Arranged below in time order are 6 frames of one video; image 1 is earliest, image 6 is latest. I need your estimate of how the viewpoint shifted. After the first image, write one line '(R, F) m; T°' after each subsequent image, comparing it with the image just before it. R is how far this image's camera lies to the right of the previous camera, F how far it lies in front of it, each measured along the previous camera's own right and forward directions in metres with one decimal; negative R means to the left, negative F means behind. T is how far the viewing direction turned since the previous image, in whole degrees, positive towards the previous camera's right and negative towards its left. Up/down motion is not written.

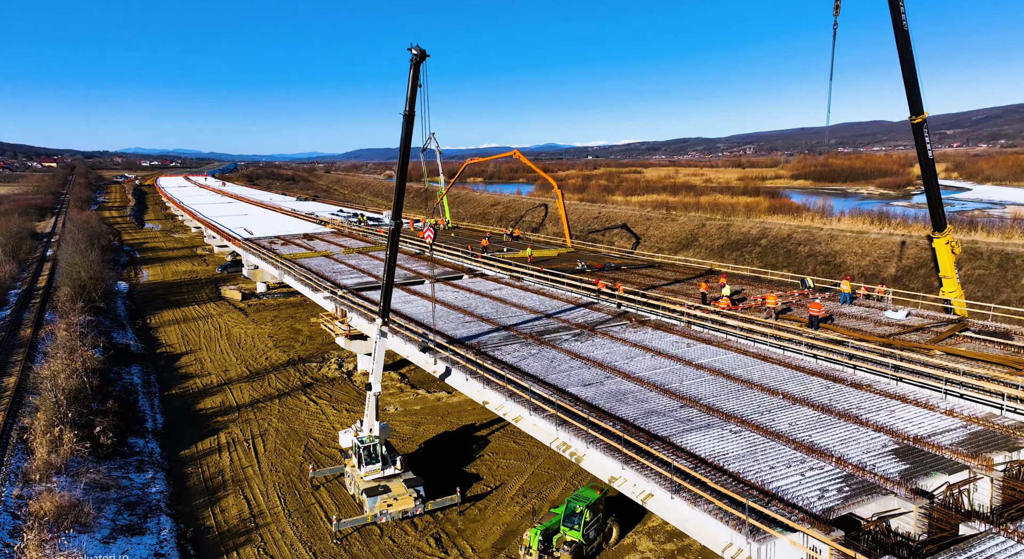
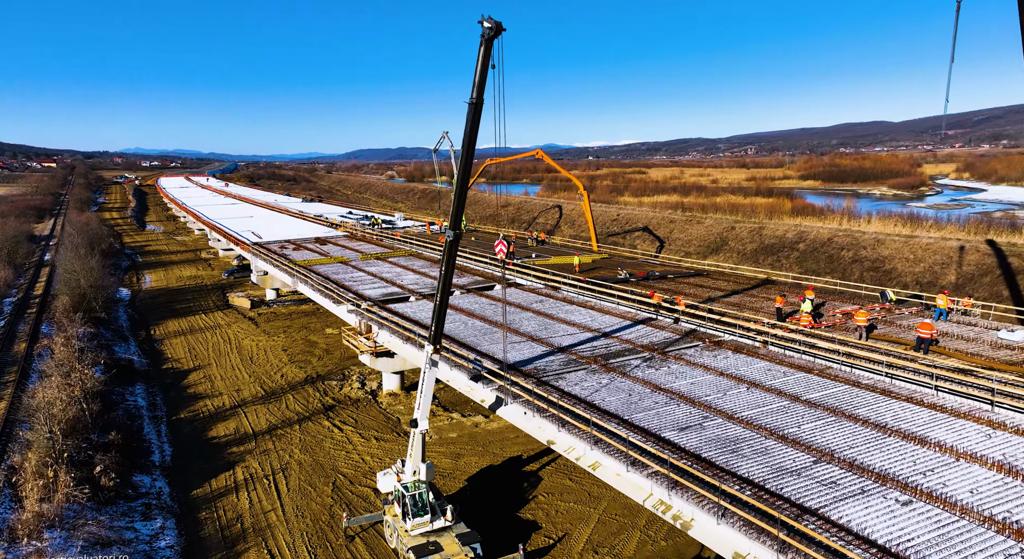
(-1.4, +2.3) m; 0°
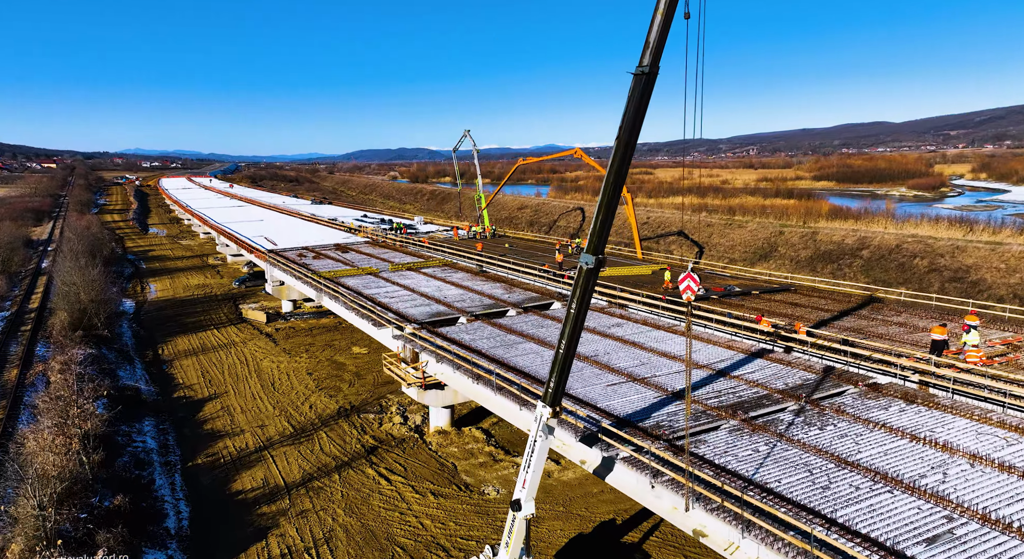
(-2.1, +3.3) m; 0°
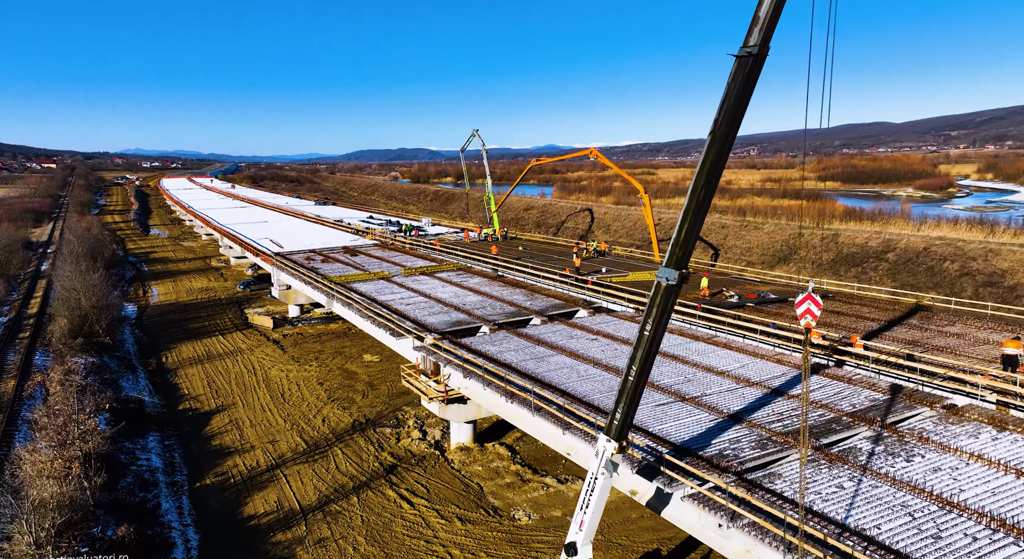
(-0.8, +1.2) m; 0°
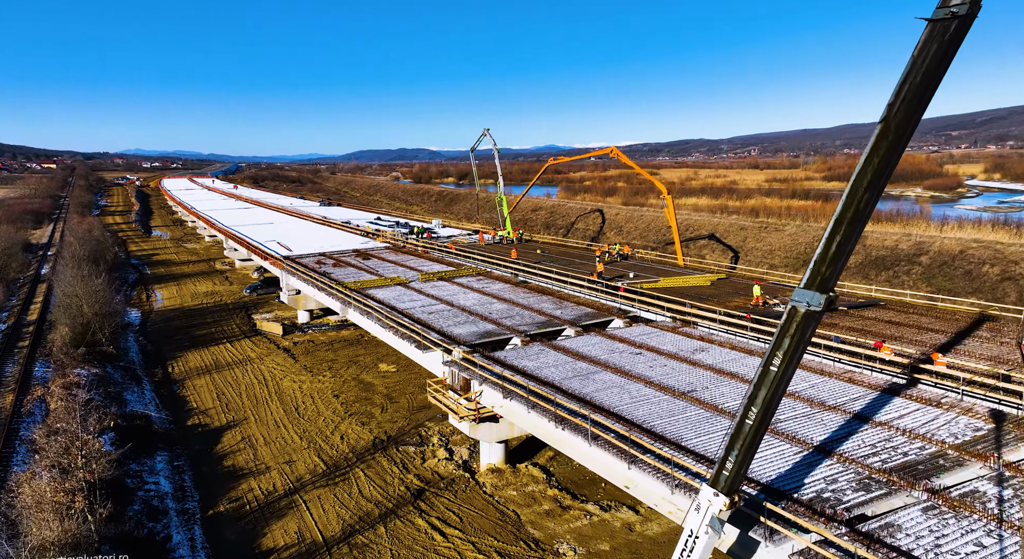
(-1.0, +1.4) m; 0°
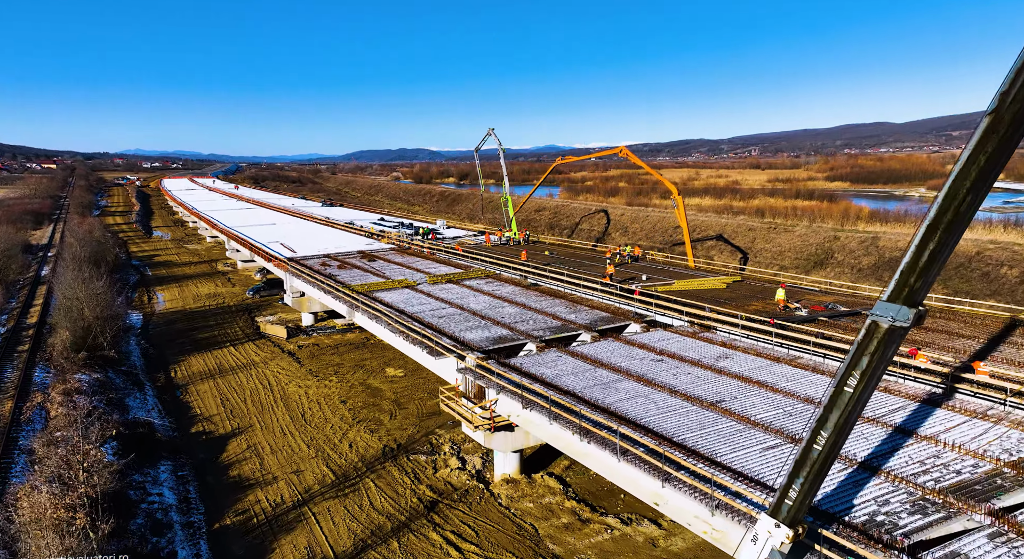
(-0.4, +0.6) m; 0°
